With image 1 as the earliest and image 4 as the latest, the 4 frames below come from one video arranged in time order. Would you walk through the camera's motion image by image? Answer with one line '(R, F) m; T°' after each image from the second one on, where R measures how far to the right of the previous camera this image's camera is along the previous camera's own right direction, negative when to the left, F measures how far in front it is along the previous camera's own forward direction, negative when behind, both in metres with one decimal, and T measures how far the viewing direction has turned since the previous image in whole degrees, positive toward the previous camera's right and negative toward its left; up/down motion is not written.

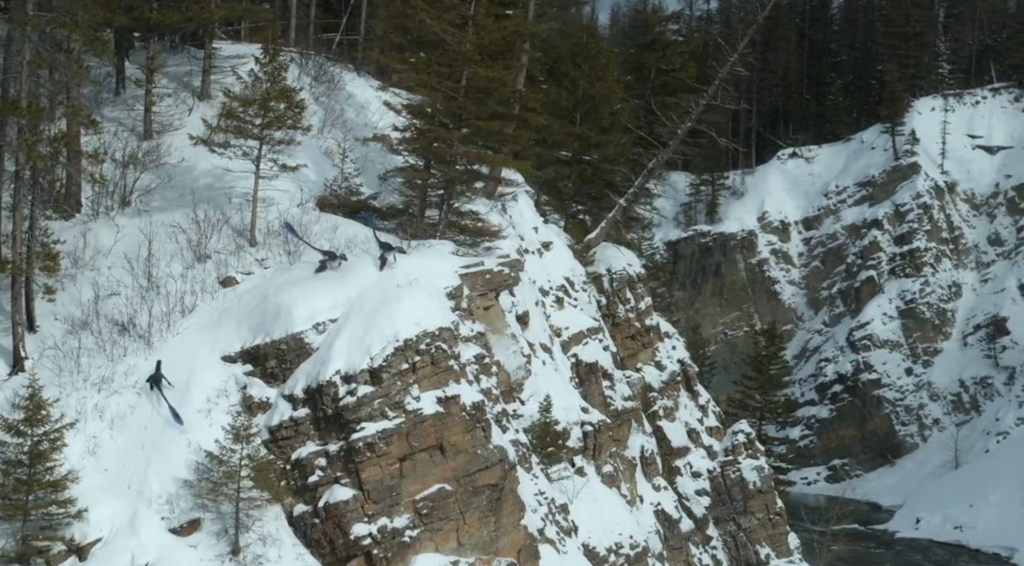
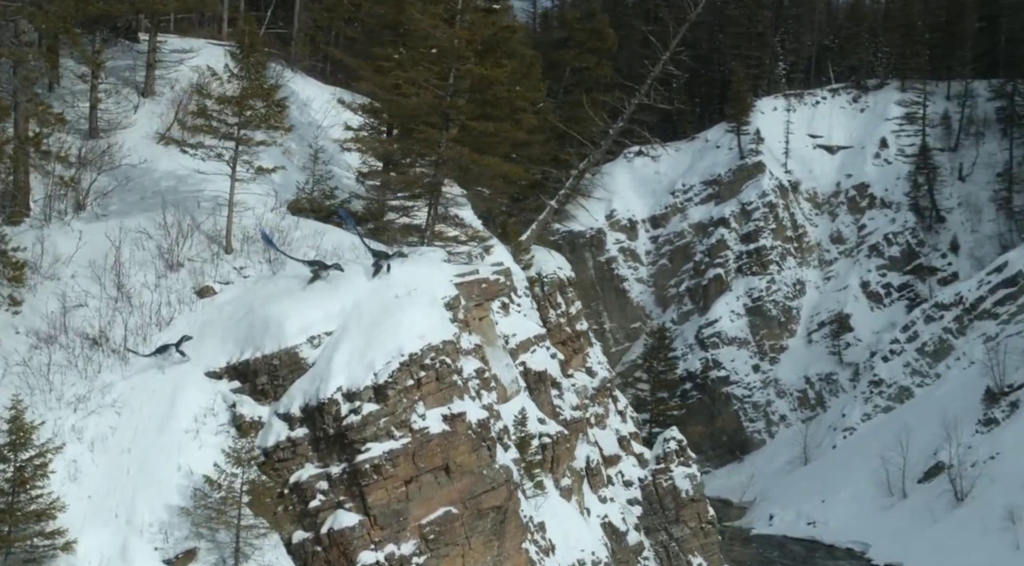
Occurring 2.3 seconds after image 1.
(-1.6, +1.0) m; +5°
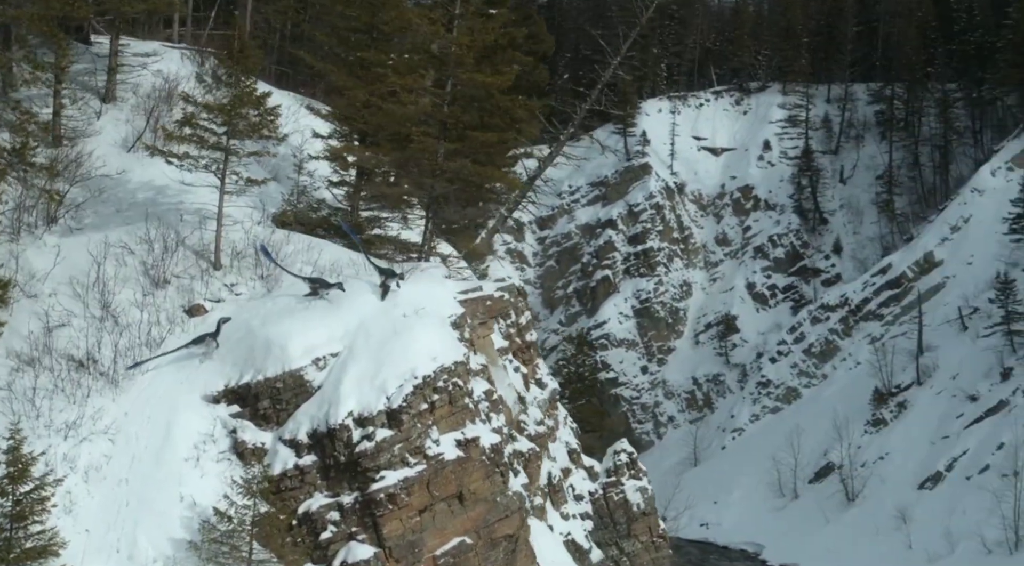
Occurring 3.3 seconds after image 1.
(-1.3, +0.7) m; +4°
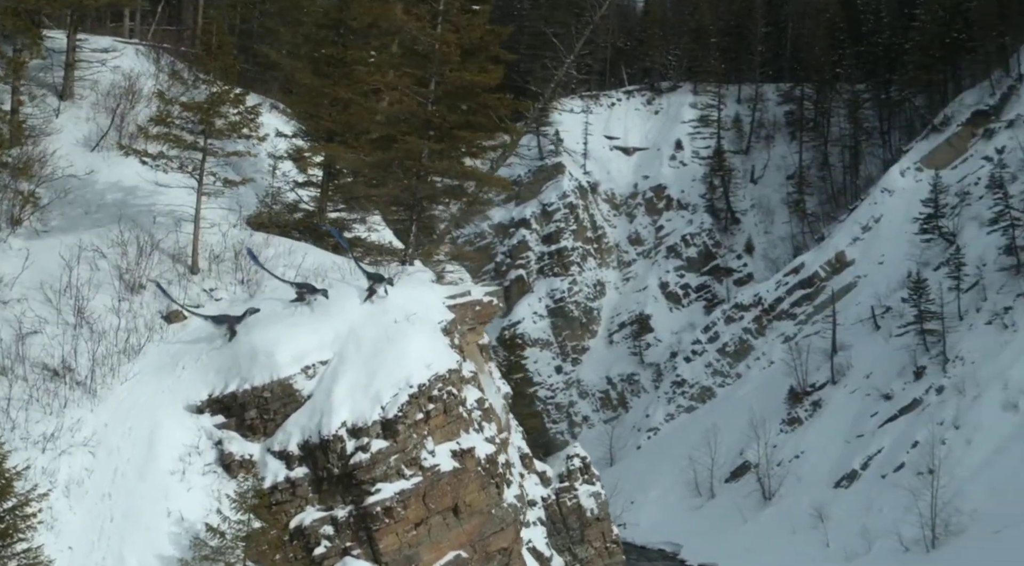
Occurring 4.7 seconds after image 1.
(-0.8, +0.5) m; +3°
